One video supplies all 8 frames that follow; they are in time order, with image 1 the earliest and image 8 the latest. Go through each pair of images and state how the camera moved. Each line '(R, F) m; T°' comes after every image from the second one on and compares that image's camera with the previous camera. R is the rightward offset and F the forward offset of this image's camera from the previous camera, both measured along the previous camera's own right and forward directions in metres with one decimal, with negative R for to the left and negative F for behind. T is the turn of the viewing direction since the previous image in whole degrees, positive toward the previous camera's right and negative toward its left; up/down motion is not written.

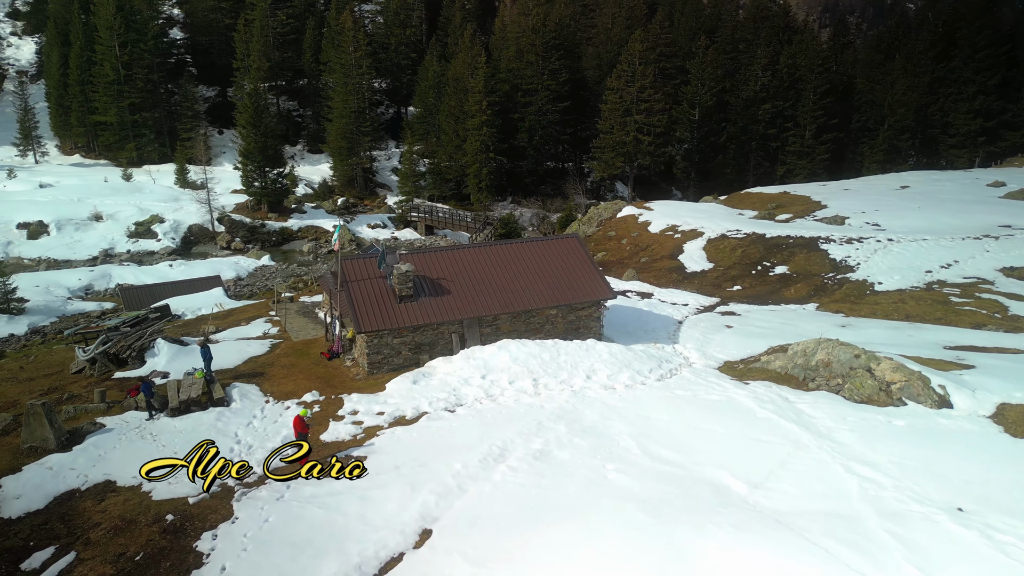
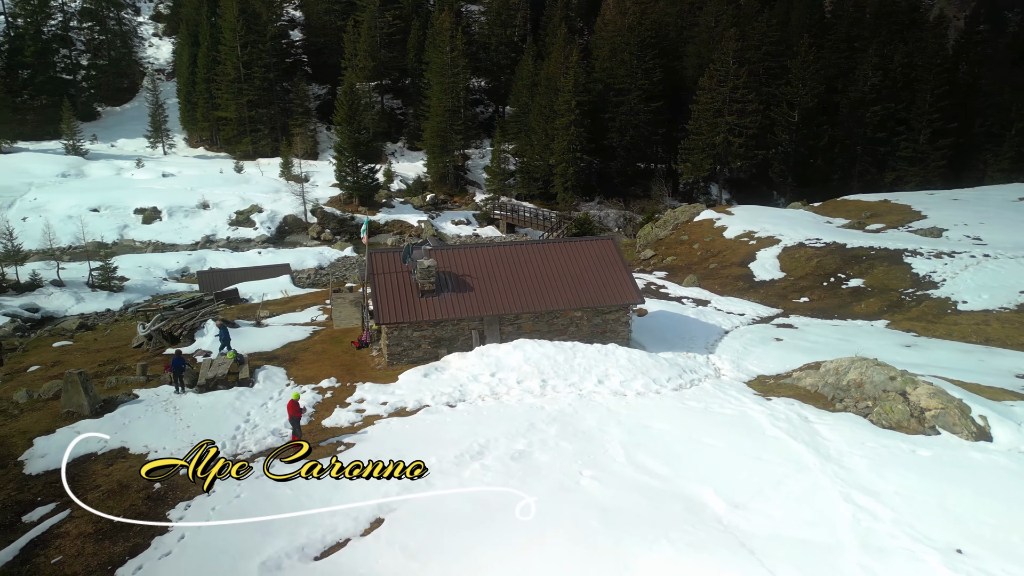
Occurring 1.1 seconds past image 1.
(+1.9, +0.2) m; -9°
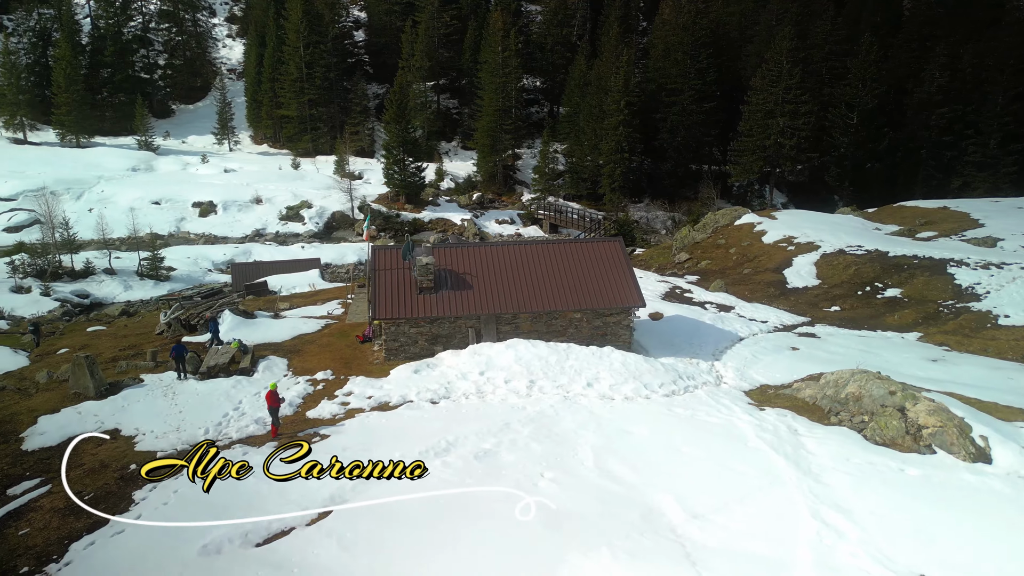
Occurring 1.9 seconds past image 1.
(+1.5, +0.1) m; -5°
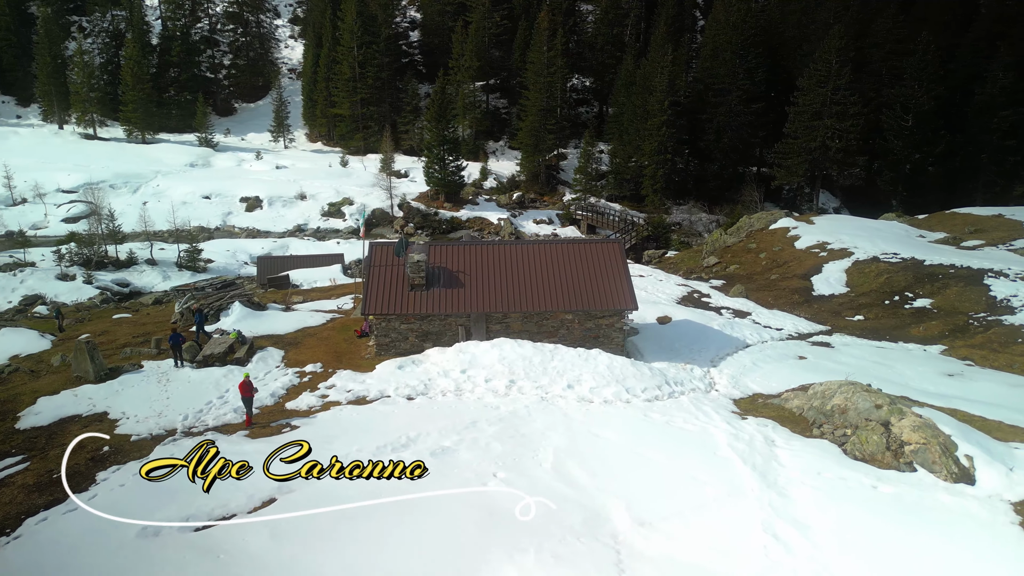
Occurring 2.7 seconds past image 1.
(+1.6, +0.1) m; -5°
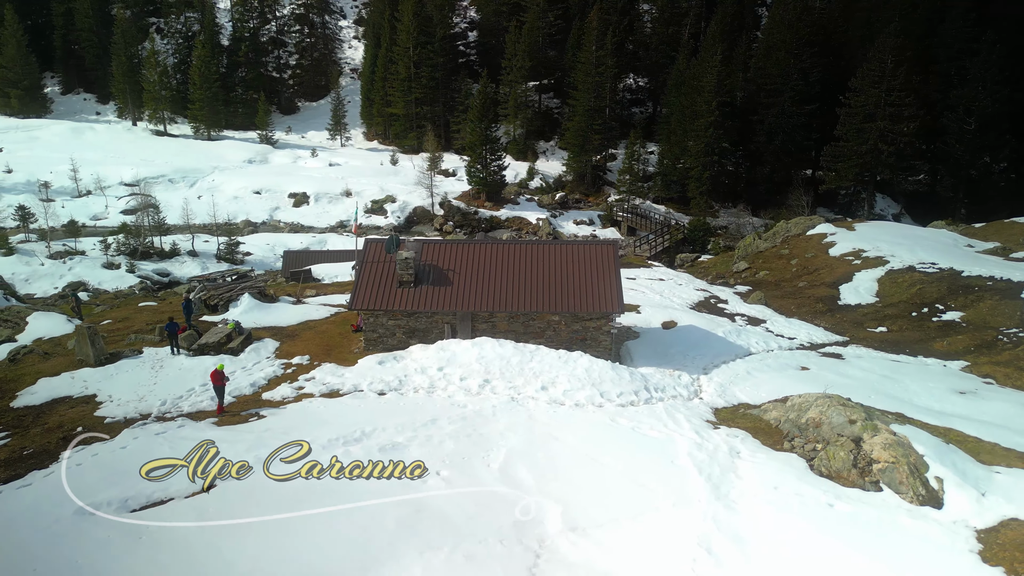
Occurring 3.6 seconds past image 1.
(+1.8, +0.1) m; -5°
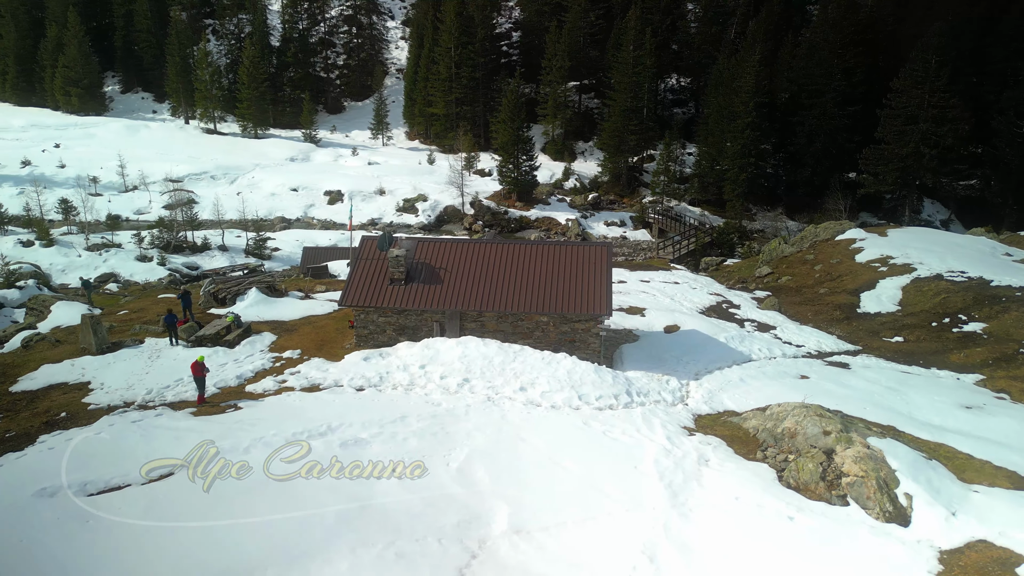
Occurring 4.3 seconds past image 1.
(+1.4, +0.1) m; -4°
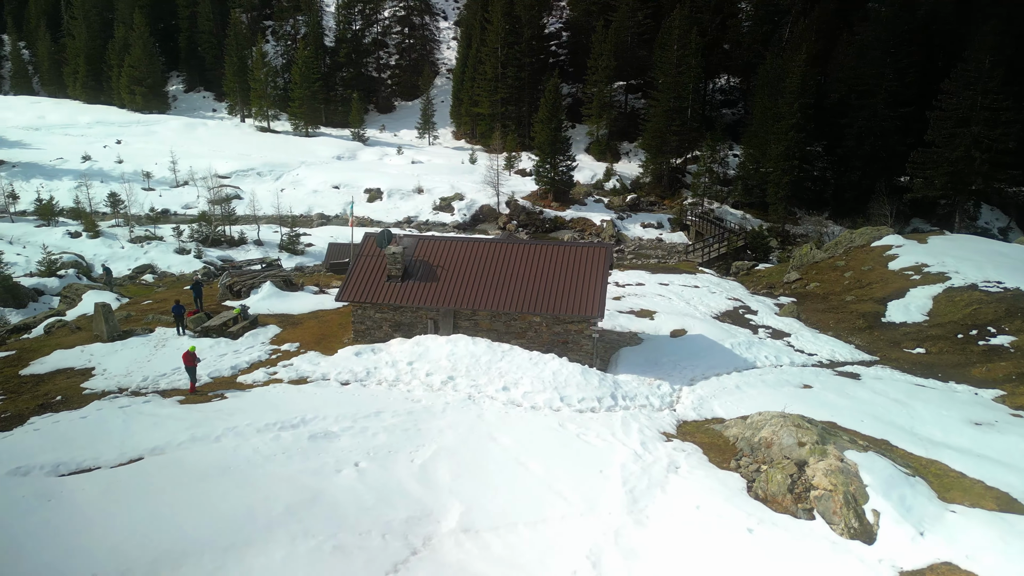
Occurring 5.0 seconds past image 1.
(+1.4, +0.1) m; -4°
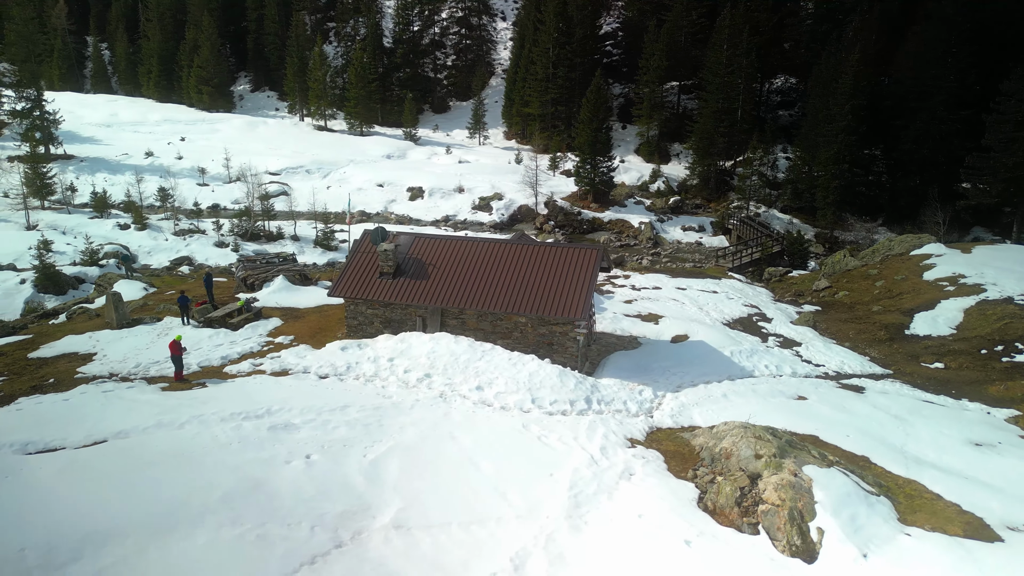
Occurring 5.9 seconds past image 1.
(+1.7, +0.1) m; -5°
